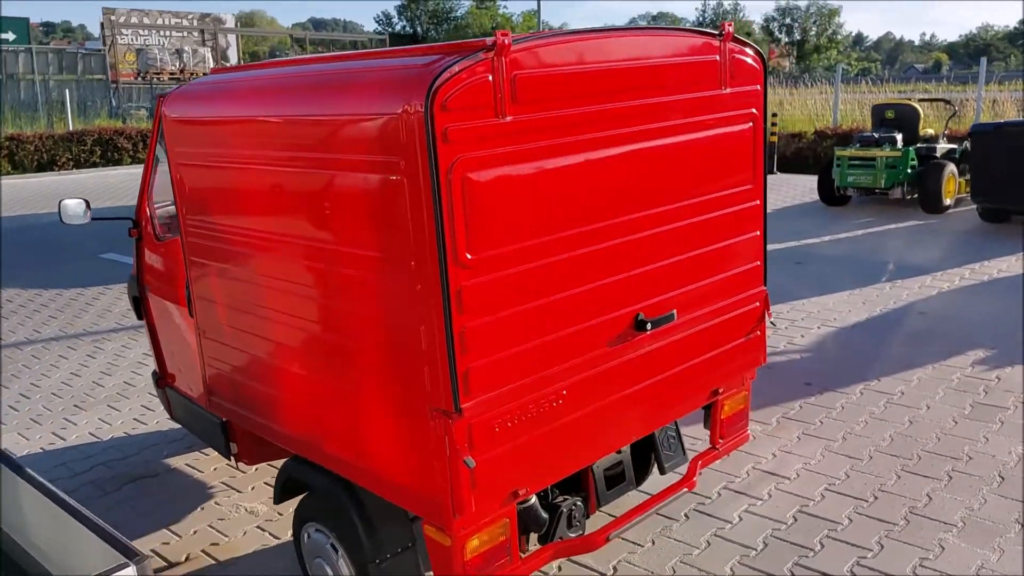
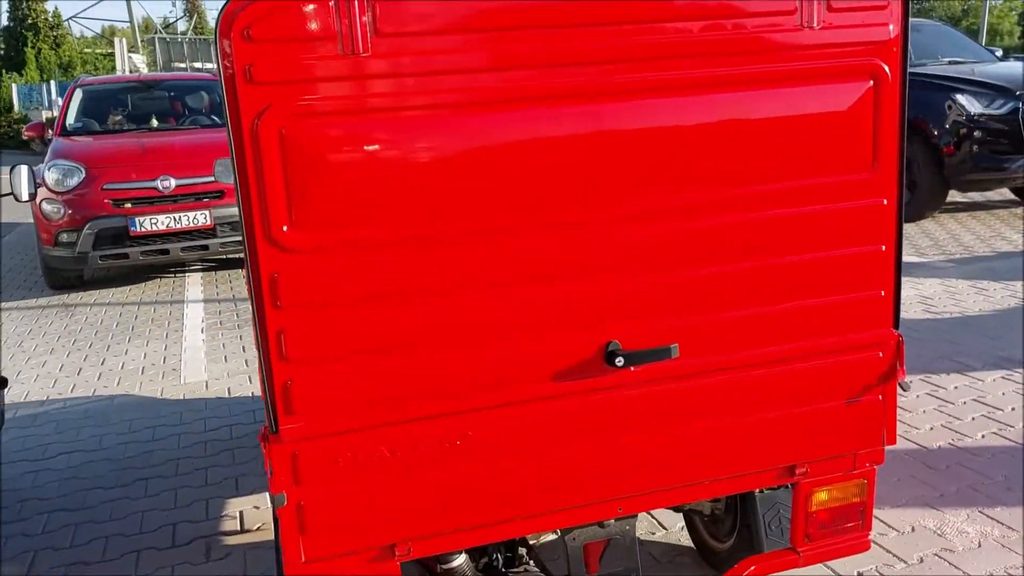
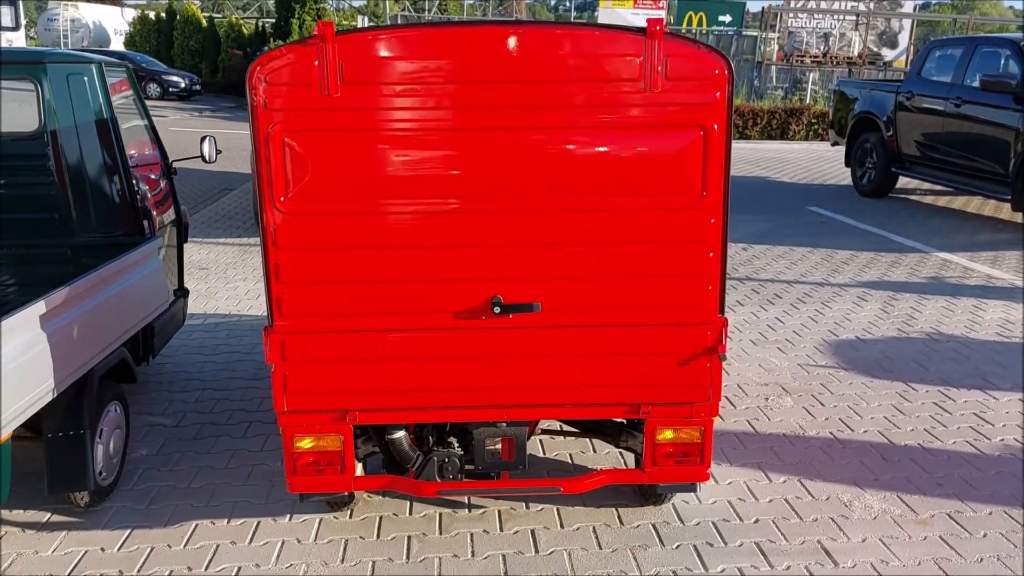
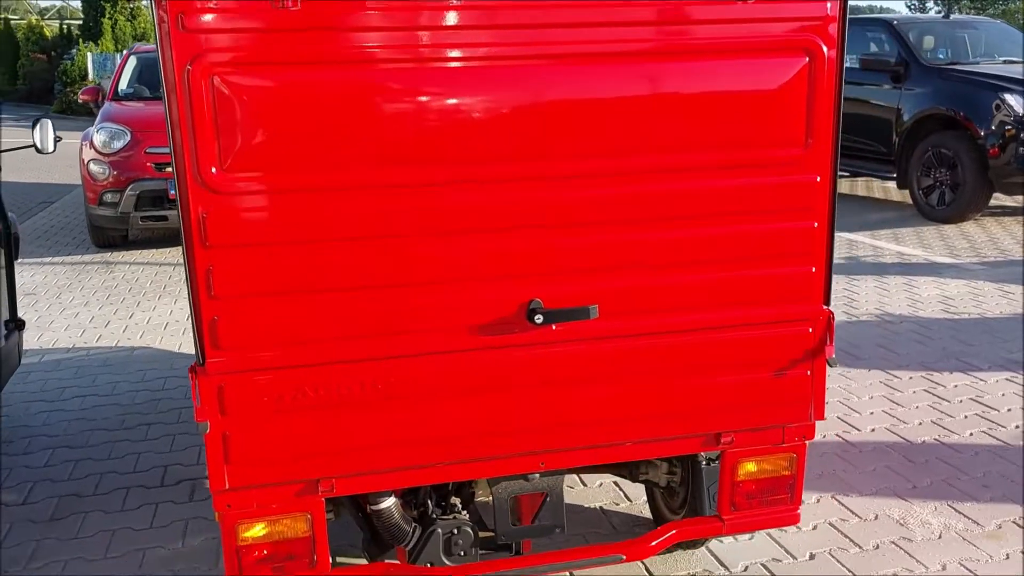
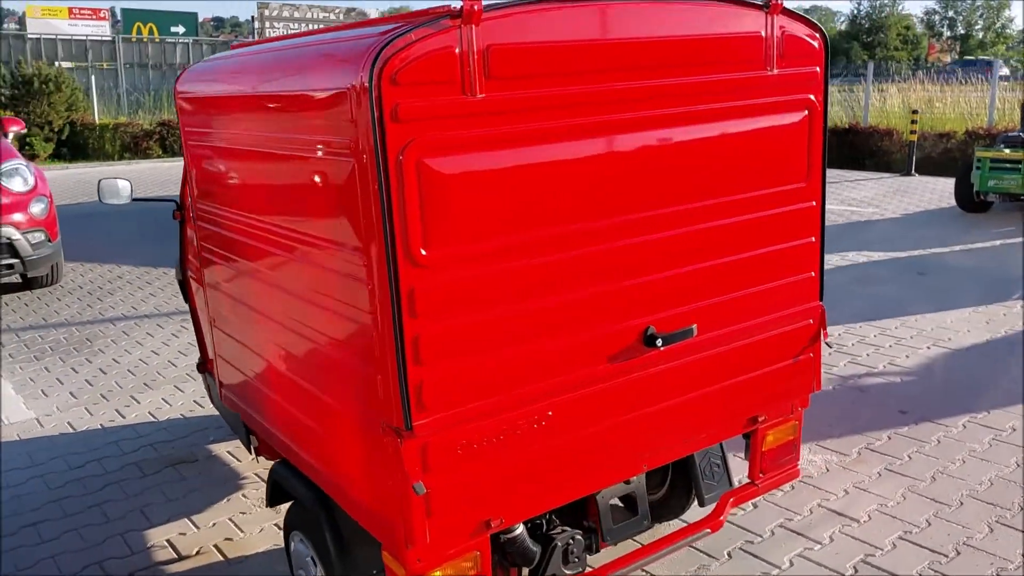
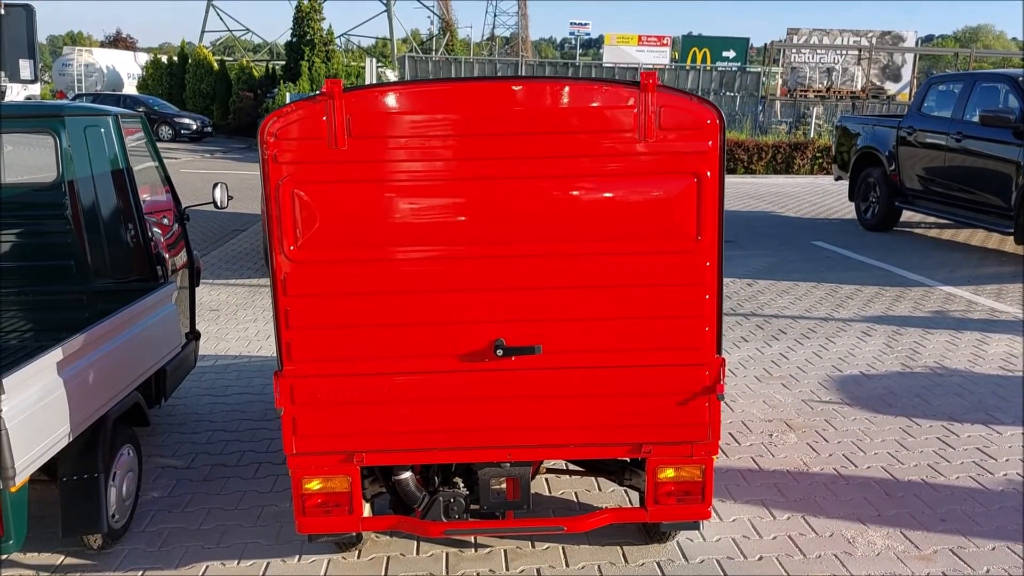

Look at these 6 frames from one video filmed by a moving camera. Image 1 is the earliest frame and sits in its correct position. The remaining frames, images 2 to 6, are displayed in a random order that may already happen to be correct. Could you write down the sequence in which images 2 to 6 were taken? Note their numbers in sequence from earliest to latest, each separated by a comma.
5, 2, 4, 3, 6
